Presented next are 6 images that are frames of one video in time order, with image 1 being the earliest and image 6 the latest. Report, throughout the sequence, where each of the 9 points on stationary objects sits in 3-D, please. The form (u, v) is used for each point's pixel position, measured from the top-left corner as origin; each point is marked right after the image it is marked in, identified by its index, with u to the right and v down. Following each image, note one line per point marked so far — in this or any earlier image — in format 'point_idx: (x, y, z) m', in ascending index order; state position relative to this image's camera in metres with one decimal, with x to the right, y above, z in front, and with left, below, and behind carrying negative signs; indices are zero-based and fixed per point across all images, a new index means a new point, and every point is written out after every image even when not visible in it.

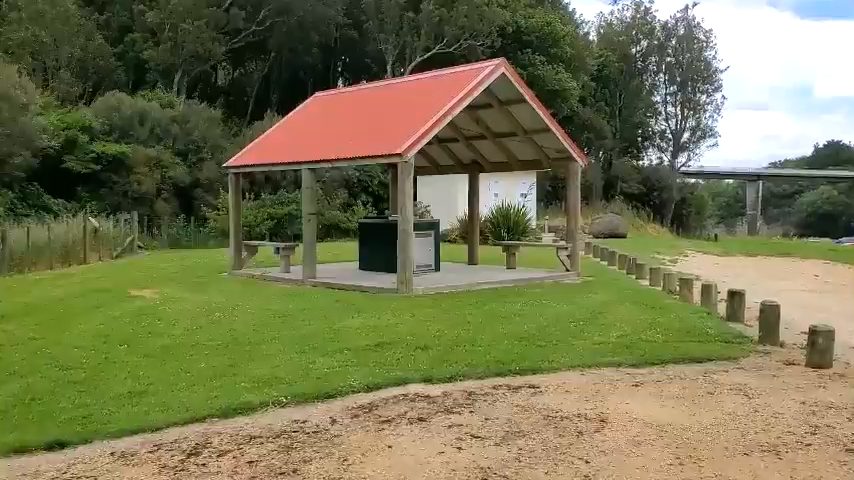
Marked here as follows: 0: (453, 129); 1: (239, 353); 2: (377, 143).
0: (+0.5, +2.2, +16.1) m
1: (-1.9, -1.2, +8.3) m
2: (-0.8, +1.6, +13.2) m
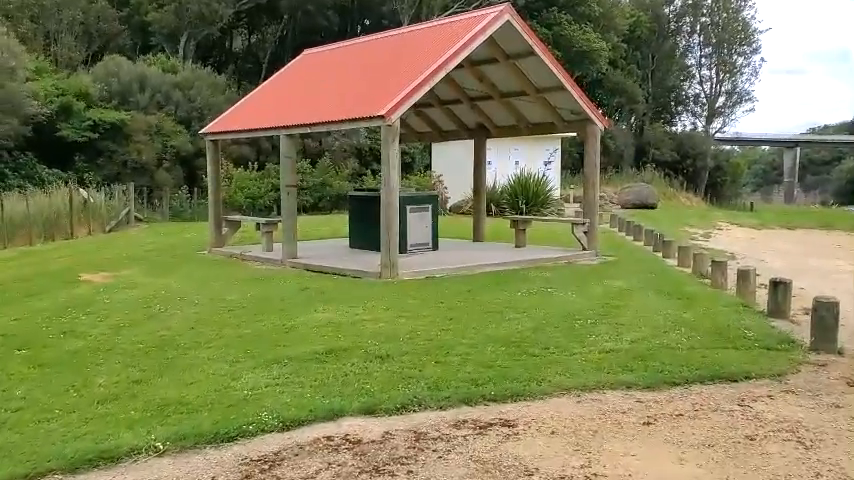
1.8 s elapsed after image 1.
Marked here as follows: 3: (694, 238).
0: (+0.5, +2.7, +14.3) m
1: (-2.2, -1.0, +6.7) m
2: (-0.9, +1.9, +11.4) m
3: (+6.1, 0.0, +18.6) m
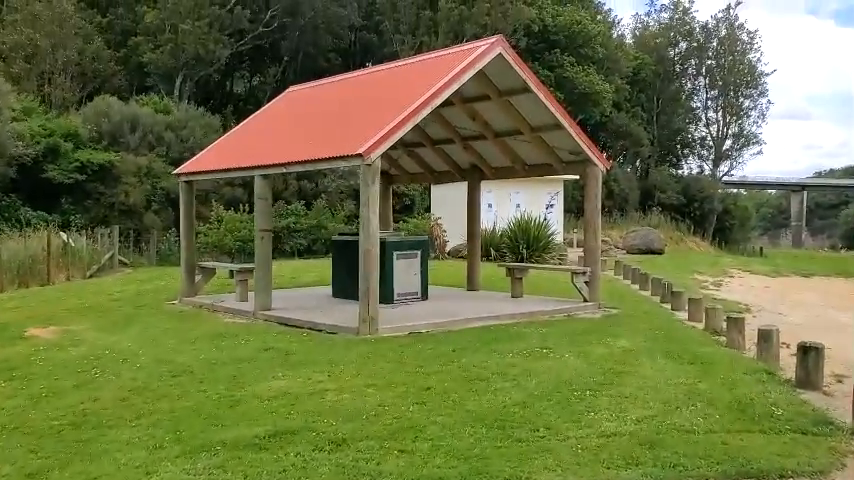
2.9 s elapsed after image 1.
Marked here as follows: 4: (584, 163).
0: (+0.3, +1.9, +13.4) m
1: (-2.5, -1.4, +5.6) m
2: (-1.1, +1.3, +10.4) m
3: (+6.0, -1.0, +17.4) m
4: (+2.4, +1.2, +12.6) m
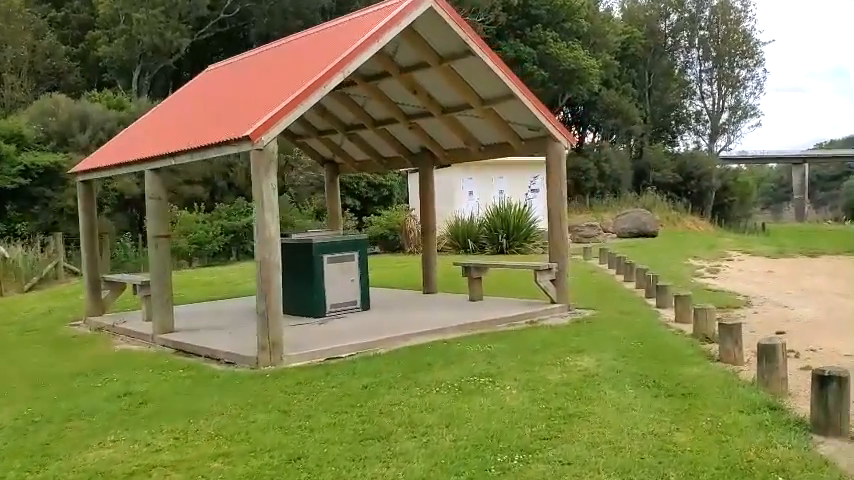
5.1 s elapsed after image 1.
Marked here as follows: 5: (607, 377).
0: (-0.6, +1.9, +11.4) m
1: (-3.3, -1.6, +3.6) m
2: (-2.0, +1.2, +8.5) m
3: (+5.2, -0.7, +15.4) m
4: (+1.6, +1.3, +10.6) m
5: (+1.5, -1.1, +6.7) m
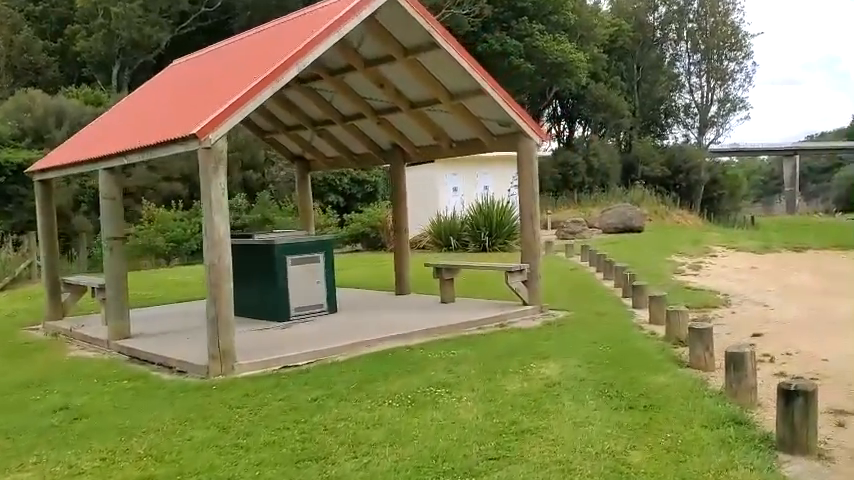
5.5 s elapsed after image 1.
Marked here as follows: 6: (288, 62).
0: (-1.0, +1.9, +11.0) m
1: (-3.6, -1.7, +3.3) m
2: (-2.4, +1.2, +8.1) m
3: (+4.7, -0.6, +15.1) m
4: (+1.1, +1.3, +10.3) m
5: (+1.1, -1.1, +6.4) m
6: (-1.3, +1.7, +7.8) m
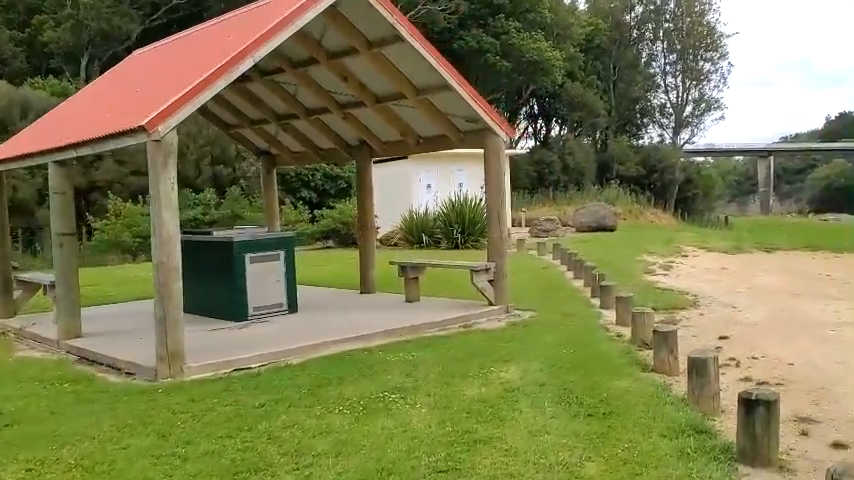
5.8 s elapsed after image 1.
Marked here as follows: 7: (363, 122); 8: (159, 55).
0: (-1.4, +1.9, +10.7) m
1: (-3.9, -1.6, +2.9) m
2: (-2.8, +1.2, +7.8) m
3: (+4.2, -0.6, +15.0) m
4: (+0.7, +1.3, +10.0) m
5: (+0.8, -1.1, +6.1) m
6: (-1.7, +1.7, +7.5) m
7: (-0.9, +1.6, +11.3) m
8: (-3.5, +2.5, +10.9) m
